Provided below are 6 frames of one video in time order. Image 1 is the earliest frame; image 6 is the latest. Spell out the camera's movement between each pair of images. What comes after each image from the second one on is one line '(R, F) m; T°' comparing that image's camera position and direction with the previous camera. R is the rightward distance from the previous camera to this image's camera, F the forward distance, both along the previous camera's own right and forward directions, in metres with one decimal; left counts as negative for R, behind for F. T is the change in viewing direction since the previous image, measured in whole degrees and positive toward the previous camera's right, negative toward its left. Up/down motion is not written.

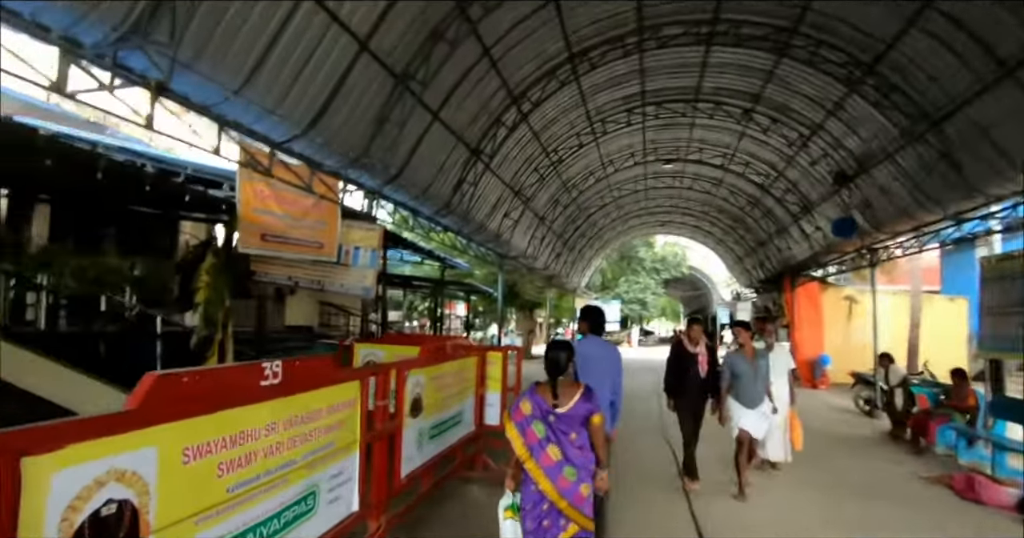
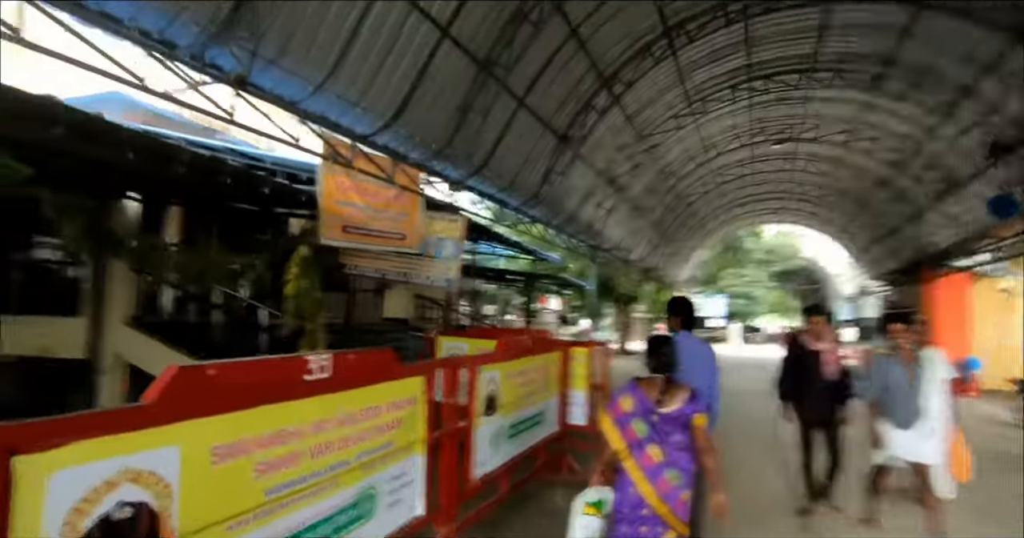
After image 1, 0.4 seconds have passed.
(+0.1, +0.4) m; -10°
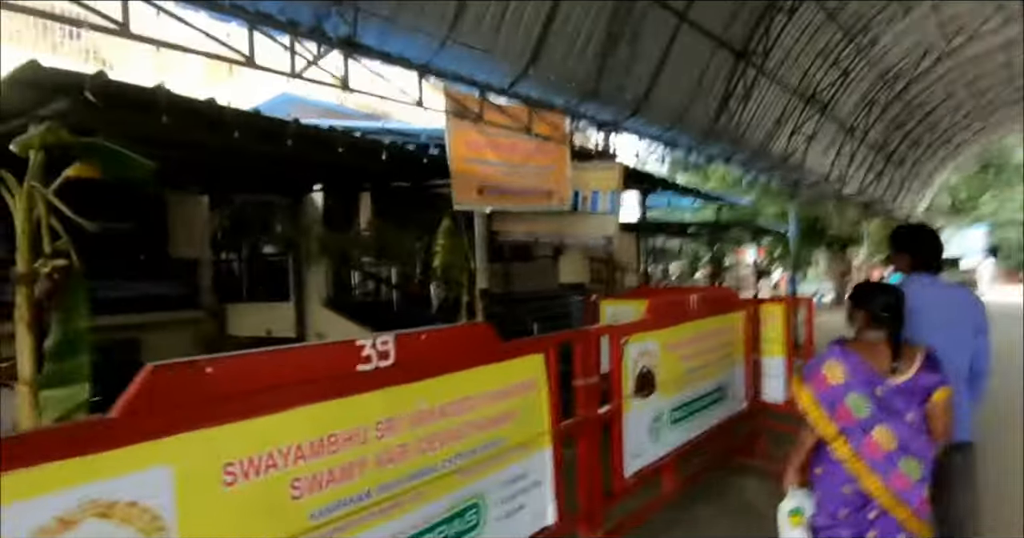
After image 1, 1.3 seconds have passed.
(+0.3, +0.9) m; -20°
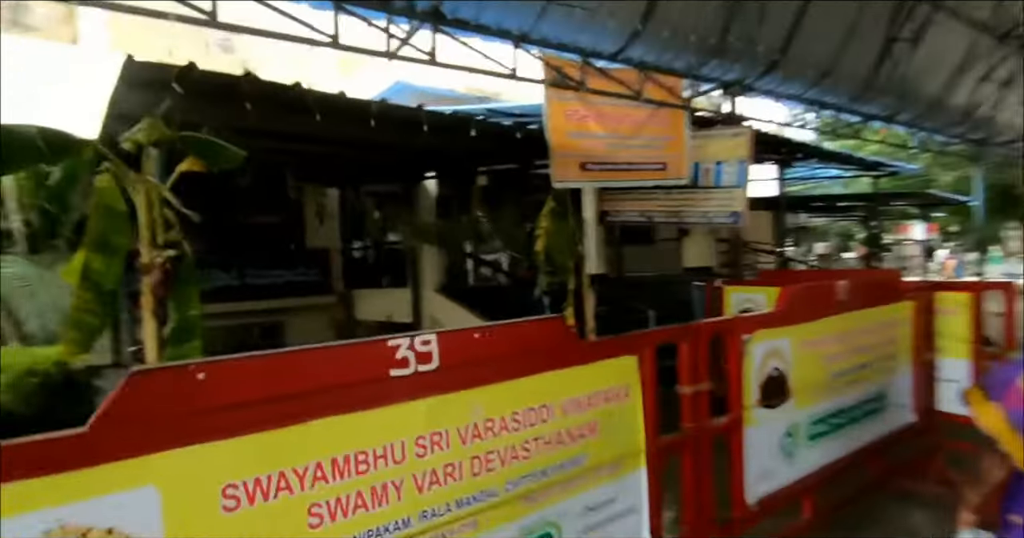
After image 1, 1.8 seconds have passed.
(+0.2, +0.5) m; -13°
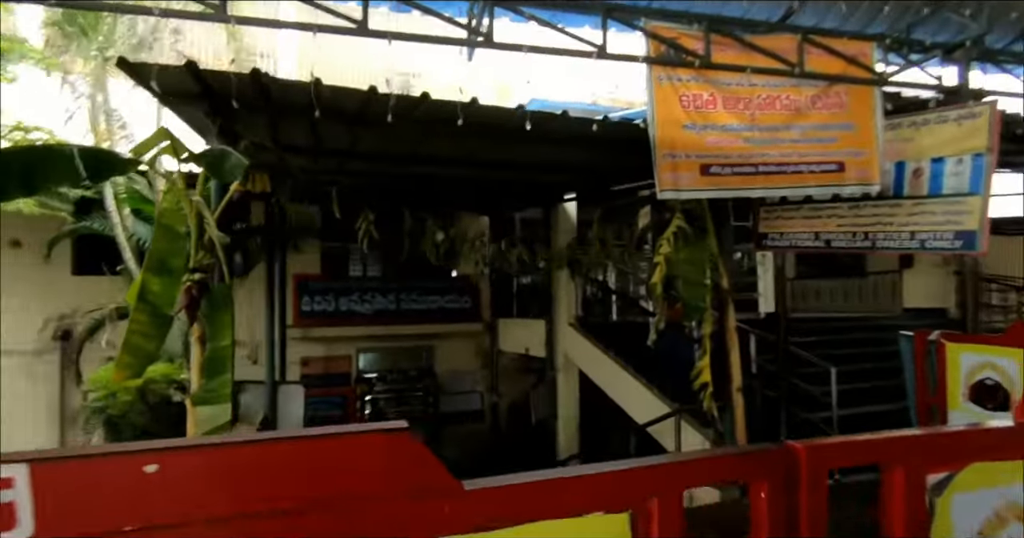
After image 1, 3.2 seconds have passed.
(+0.7, +1.2) m; -19°
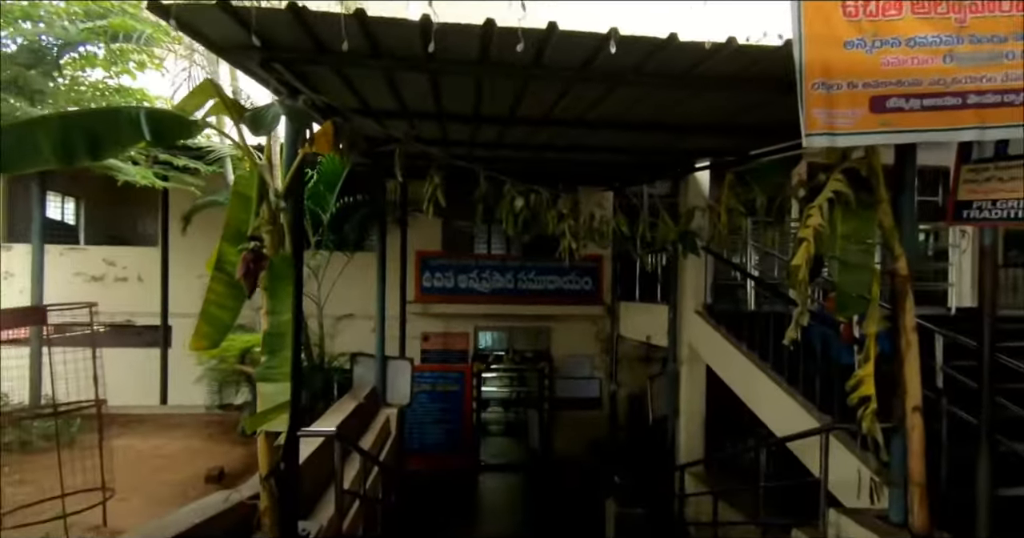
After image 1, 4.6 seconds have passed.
(+0.3, +0.7) m; -14°
